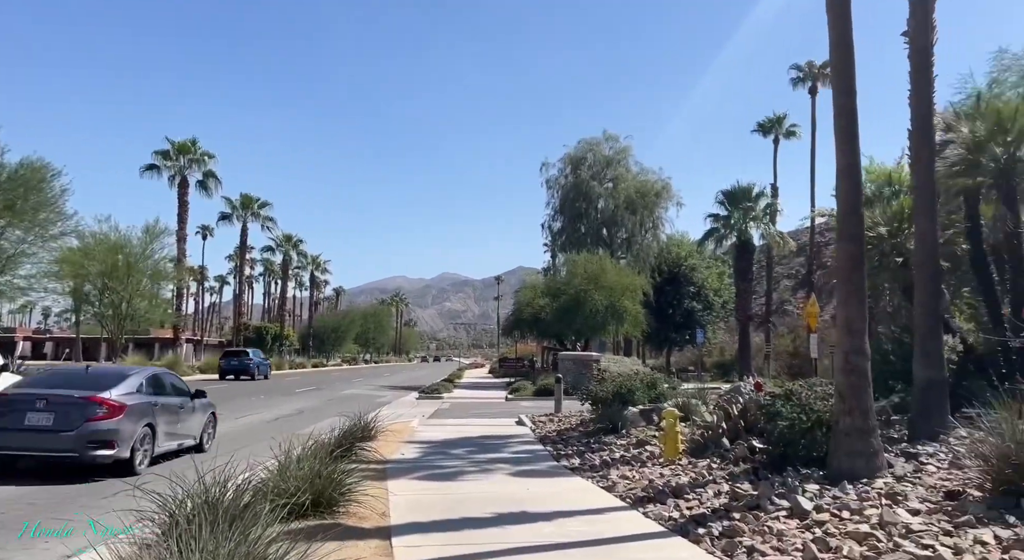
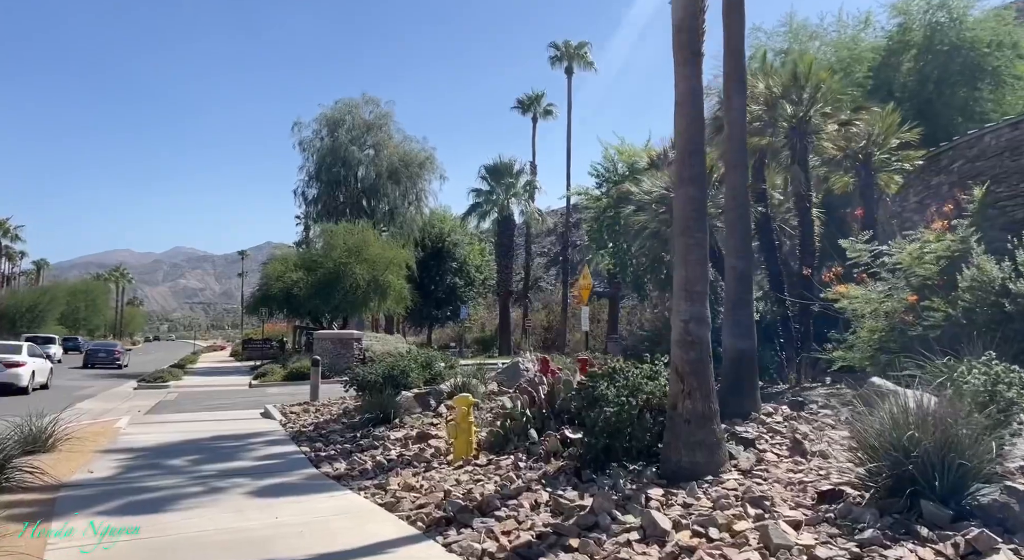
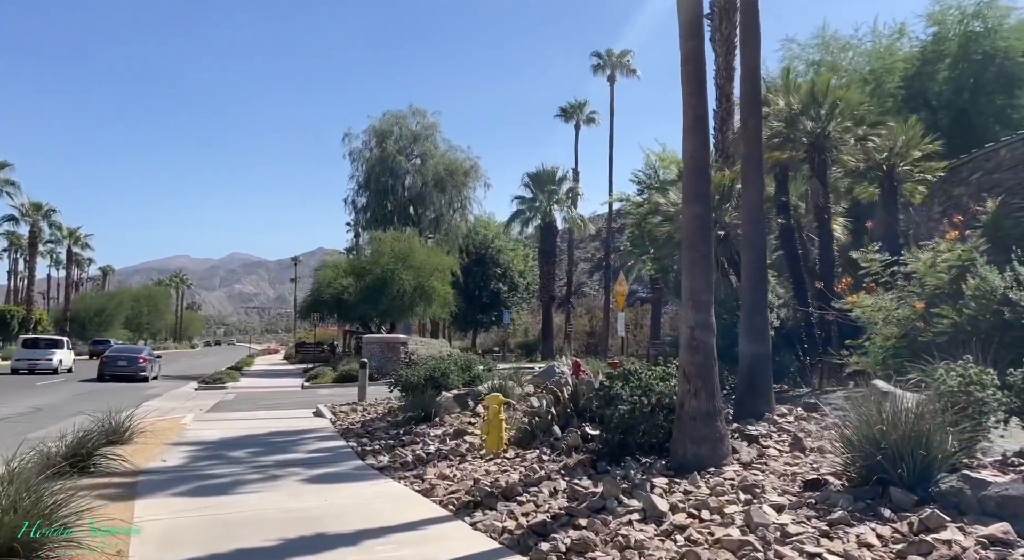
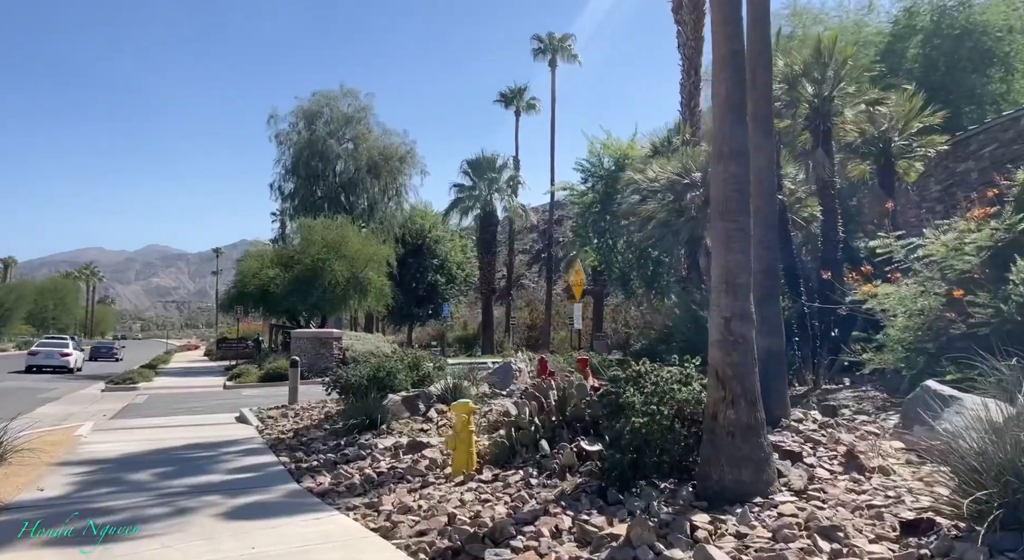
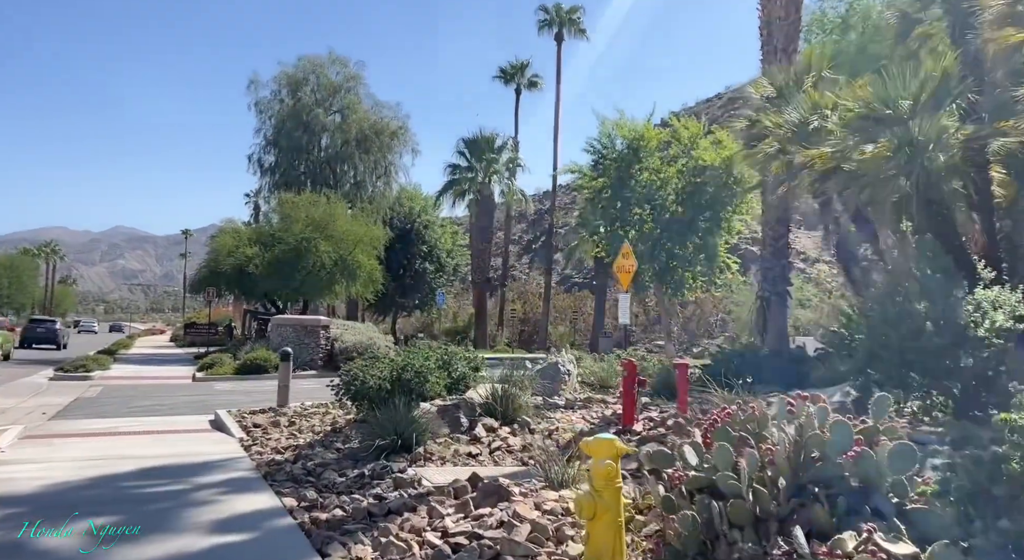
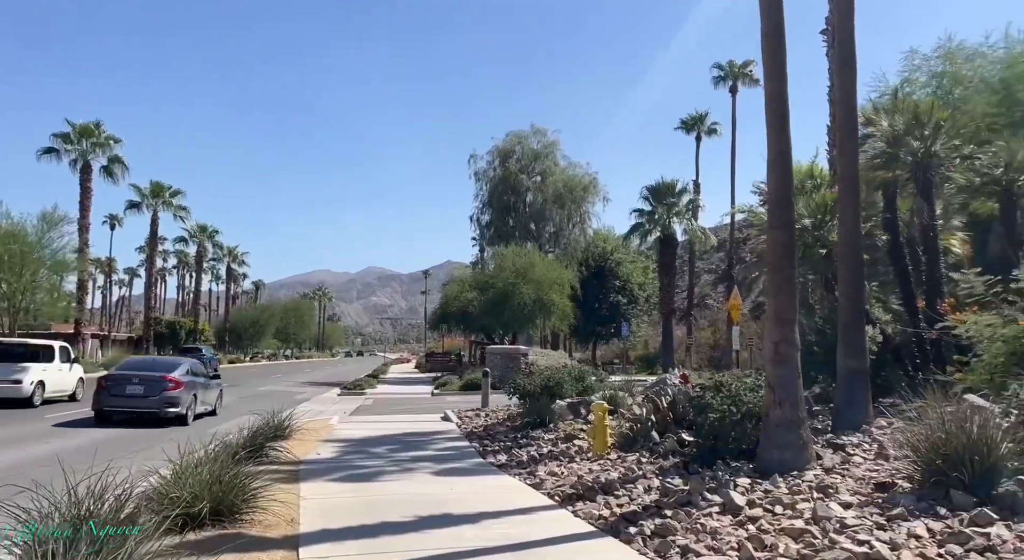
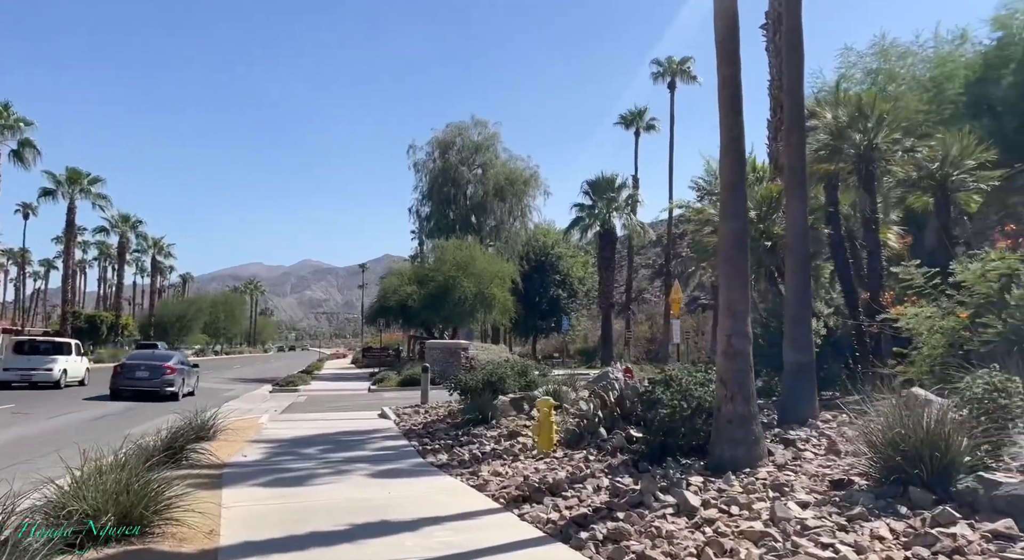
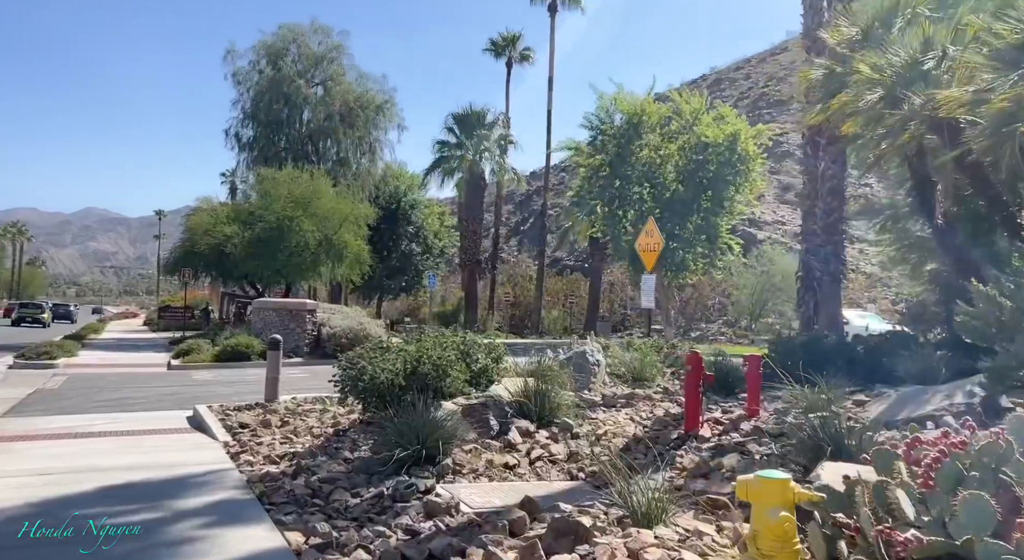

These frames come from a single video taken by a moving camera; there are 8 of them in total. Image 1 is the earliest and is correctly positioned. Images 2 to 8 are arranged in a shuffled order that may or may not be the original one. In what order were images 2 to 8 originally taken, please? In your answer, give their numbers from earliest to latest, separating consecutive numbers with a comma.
6, 7, 3, 2, 4, 5, 8
